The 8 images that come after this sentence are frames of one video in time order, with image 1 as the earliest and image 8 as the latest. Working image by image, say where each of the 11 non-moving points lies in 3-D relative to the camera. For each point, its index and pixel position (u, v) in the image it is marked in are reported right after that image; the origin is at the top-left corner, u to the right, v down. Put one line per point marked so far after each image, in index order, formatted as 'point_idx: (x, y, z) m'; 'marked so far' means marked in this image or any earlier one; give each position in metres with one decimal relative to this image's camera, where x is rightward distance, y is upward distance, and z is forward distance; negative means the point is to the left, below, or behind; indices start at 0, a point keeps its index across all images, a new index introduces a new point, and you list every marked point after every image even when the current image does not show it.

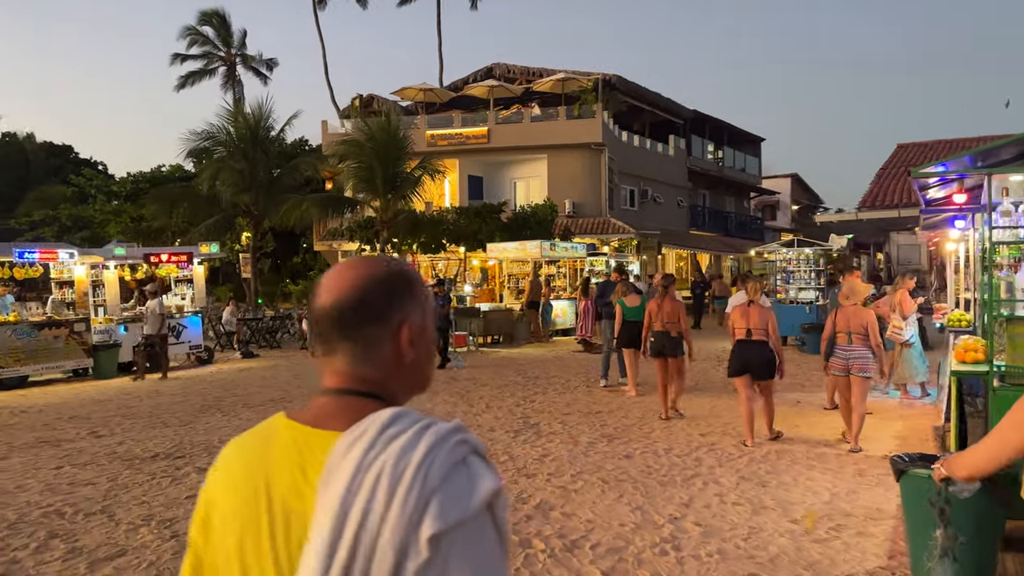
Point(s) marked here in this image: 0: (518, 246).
0: (+0.2, +1.0, +20.1) m
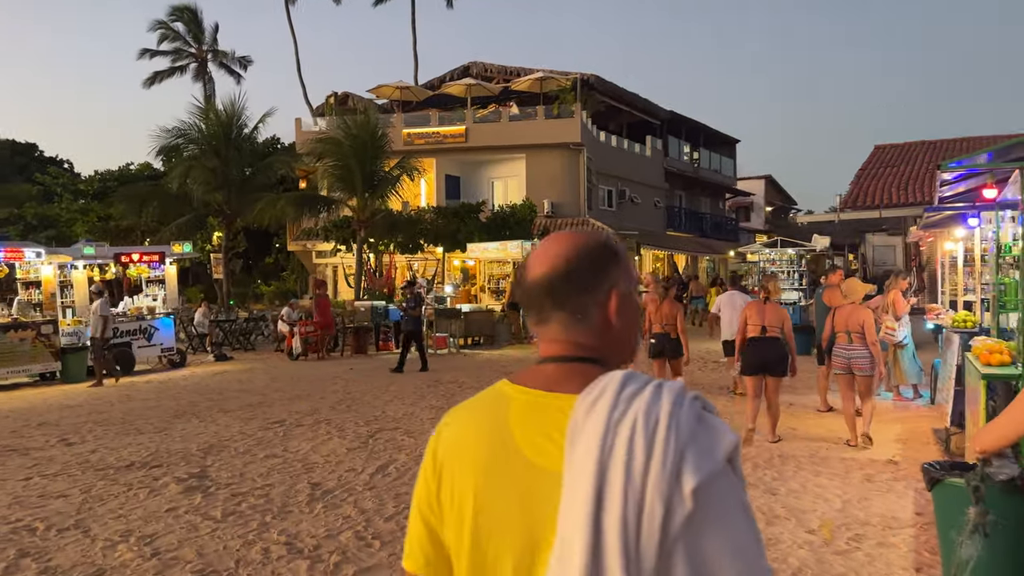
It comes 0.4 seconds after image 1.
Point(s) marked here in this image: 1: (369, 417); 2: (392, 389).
0: (-0.3, +1.0, +19.9) m
1: (-1.6, -1.5, +9.4) m
2: (-1.7, -1.4, +11.6) m
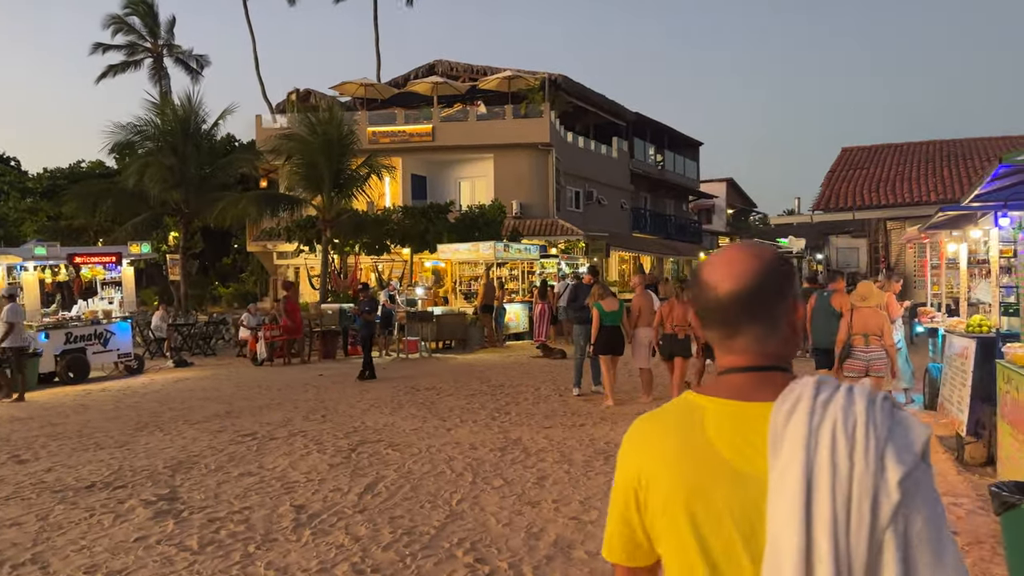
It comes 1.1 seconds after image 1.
0: (-0.9, +0.9, +19.4) m
1: (-1.7, -1.5, +8.8) m
2: (-1.9, -1.5, +11.0) m
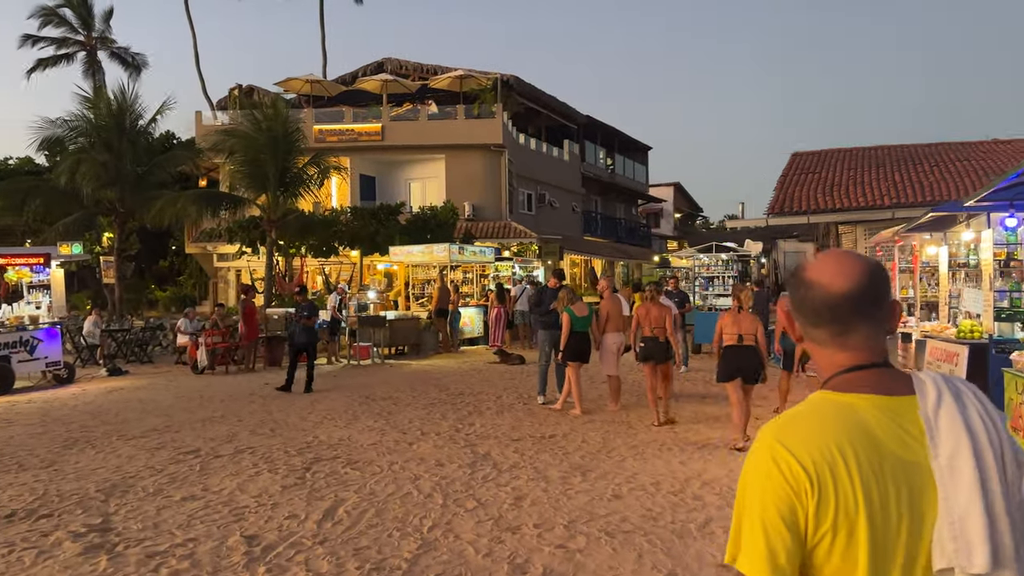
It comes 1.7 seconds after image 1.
0: (-2.0, +0.9, +18.8) m
1: (-2.1, -1.5, +8.2) m
2: (-2.4, -1.5, +10.4) m
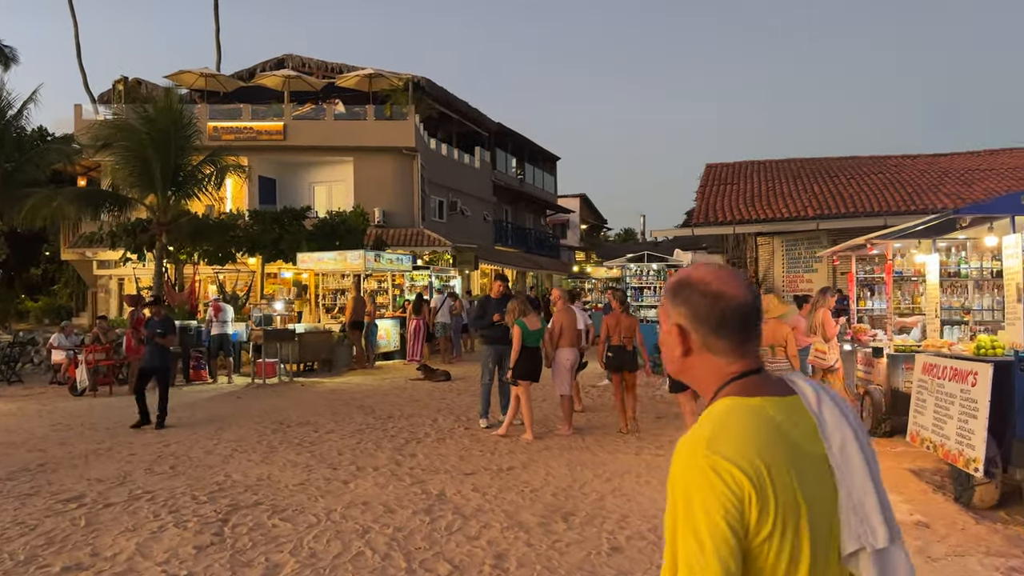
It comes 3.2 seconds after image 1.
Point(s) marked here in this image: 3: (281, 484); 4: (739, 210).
0: (-3.7, +0.6, +17.4) m
1: (-2.5, -1.6, +6.8) m
2: (-3.1, -1.6, +8.9) m
3: (-1.9, -1.6, +6.8) m
4: (+5.4, +1.9, +19.8) m
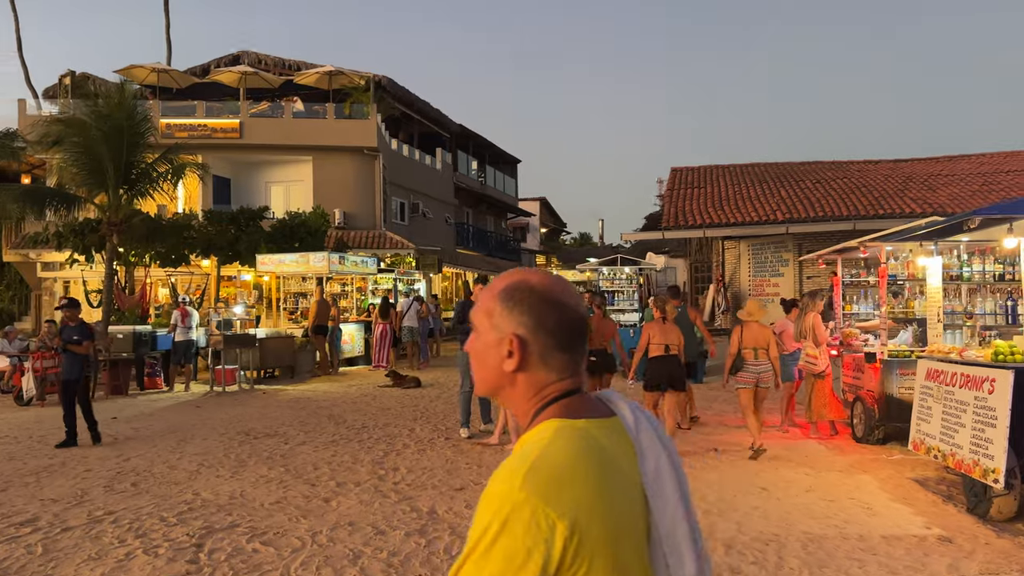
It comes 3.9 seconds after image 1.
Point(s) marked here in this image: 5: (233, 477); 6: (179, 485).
0: (-4.3, +0.6, +16.8) m
1: (-2.5, -1.6, +6.3) m
2: (-3.2, -1.6, +8.4) m
3: (-1.9, -1.6, +6.3) m
4: (+4.6, +1.8, +19.7) m
5: (-2.4, -1.6, +7.2) m
6: (-2.8, -1.6, +7.0) m
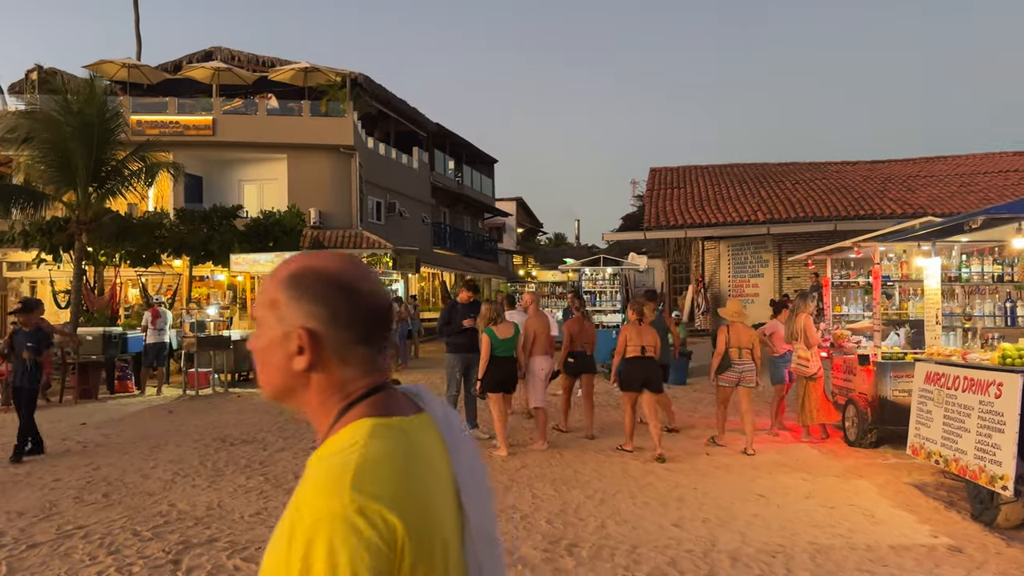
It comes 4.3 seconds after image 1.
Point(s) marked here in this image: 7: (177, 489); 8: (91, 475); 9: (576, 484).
0: (-4.7, +0.6, +16.4) m
1: (-2.6, -1.6, +6.0) m
2: (-3.3, -1.7, +8.0) m
3: (-2.0, -1.6, +6.0) m
4: (+4.1, +1.8, +19.6) m
5: (-2.5, -1.6, +6.9) m
6: (-2.9, -1.6, +6.6) m
7: (-2.8, -1.6, +6.9) m
8: (-3.7, -1.7, +7.4) m
9: (+0.5, -1.6, +6.7) m
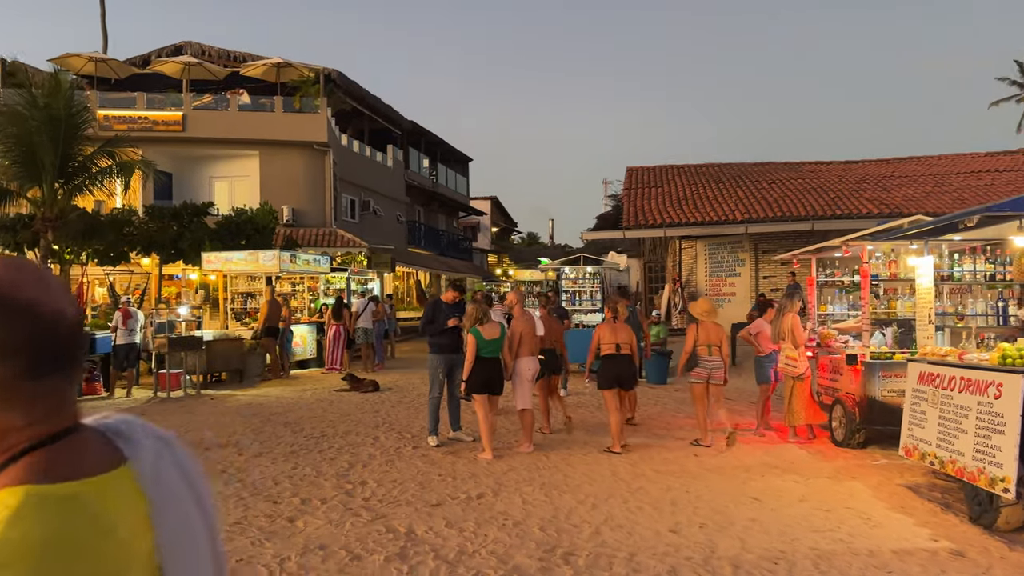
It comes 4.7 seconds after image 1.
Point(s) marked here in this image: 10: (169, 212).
0: (-5.1, +0.6, +16.0) m
1: (-2.6, -1.6, +5.7) m
2: (-3.5, -1.6, +7.7) m
3: (-2.1, -1.6, +5.8) m
4: (+3.6, +1.8, +19.5) m
5: (-2.6, -1.6, +6.7) m
6: (-2.9, -1.6, +6.3) m
7: (-2.9, -1.6, +6.6) m
8: (-3.8, -1.6, +7.1) m
9: (+0.4, -1.6, +6.6) m
10: (-8.1, +1.8, +19.8) m
